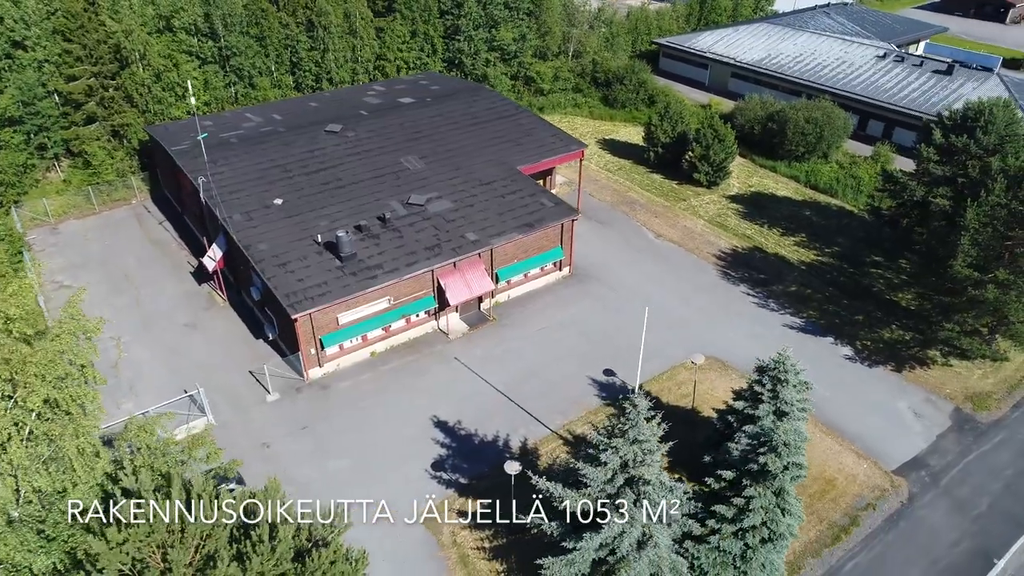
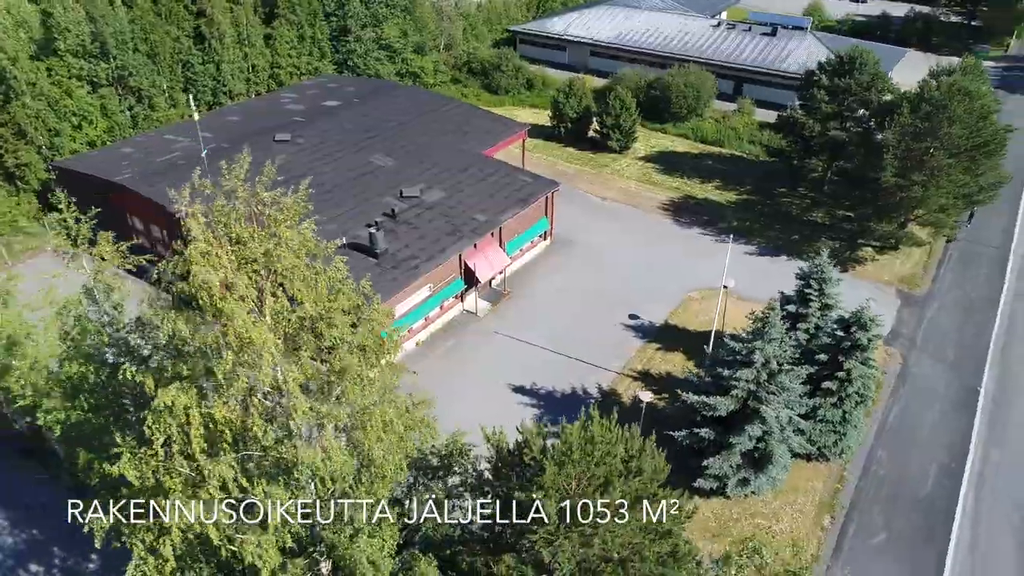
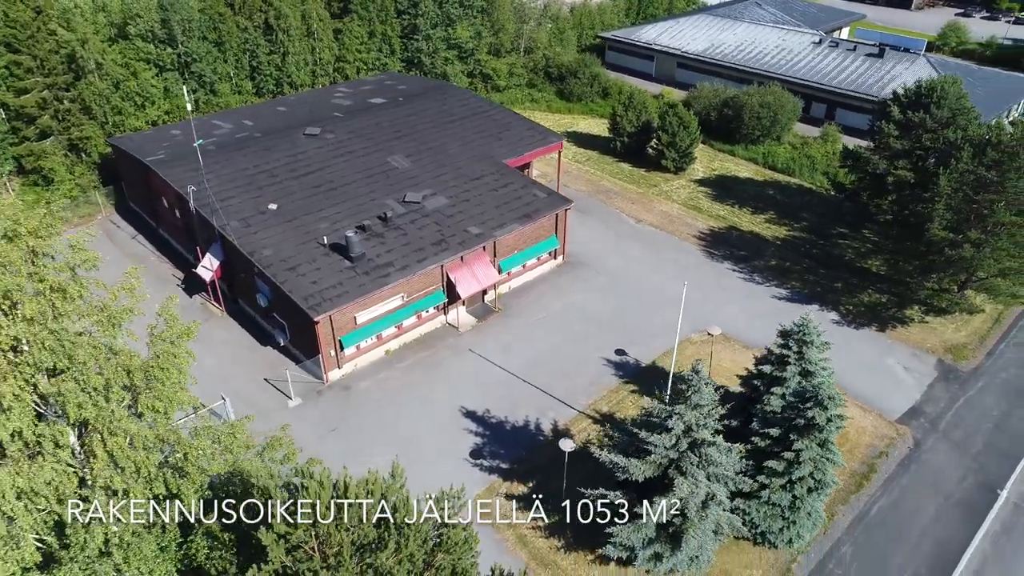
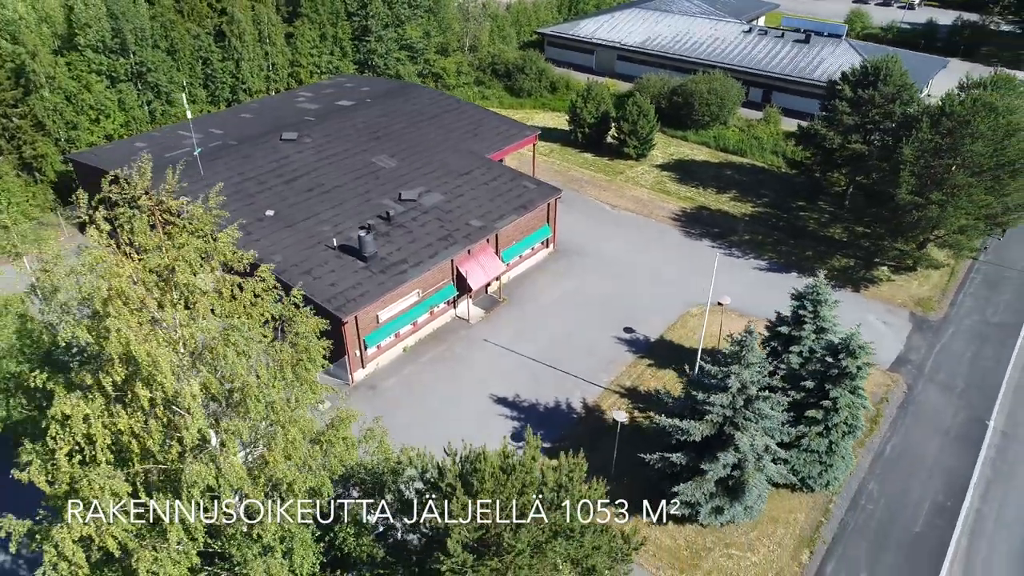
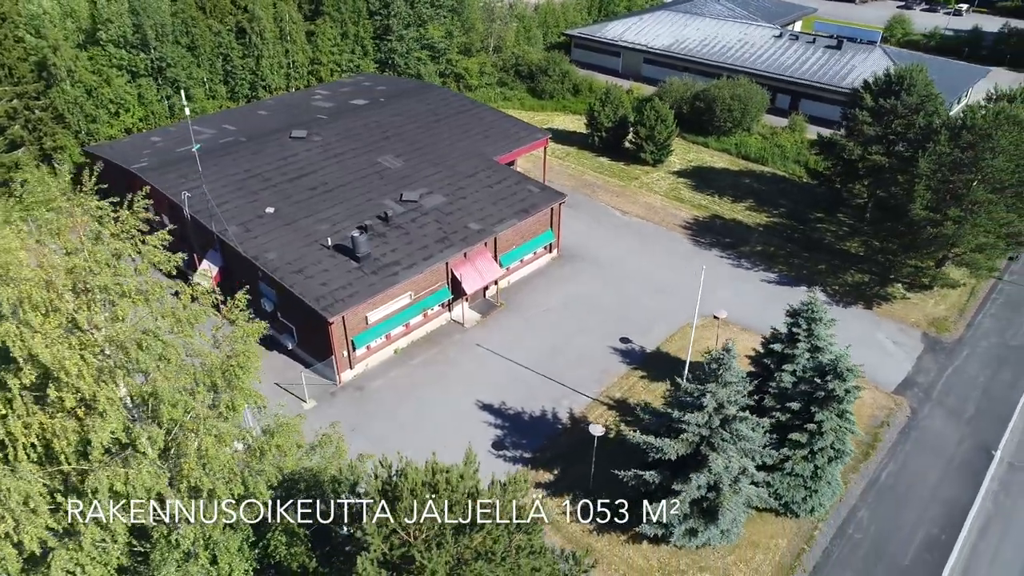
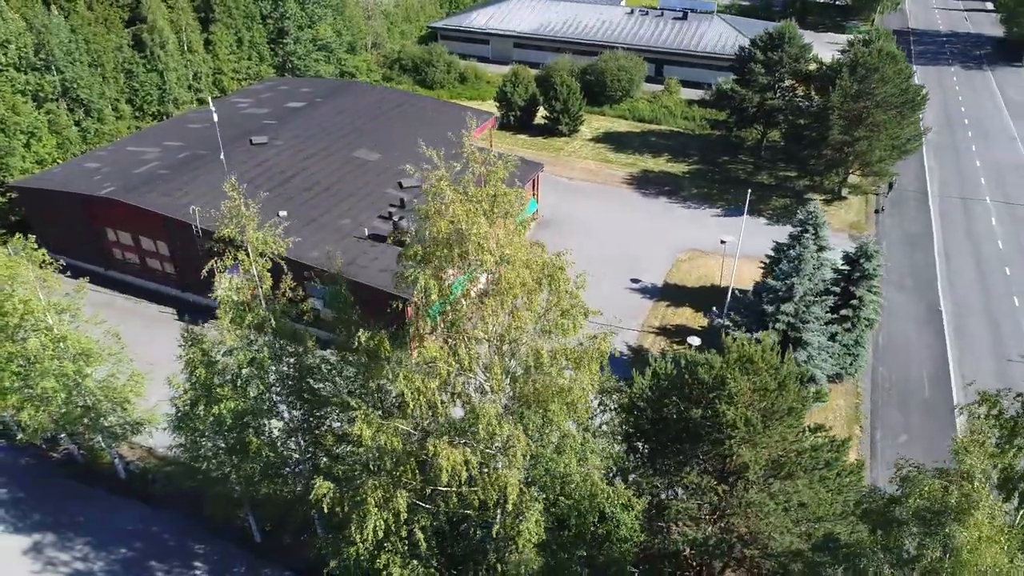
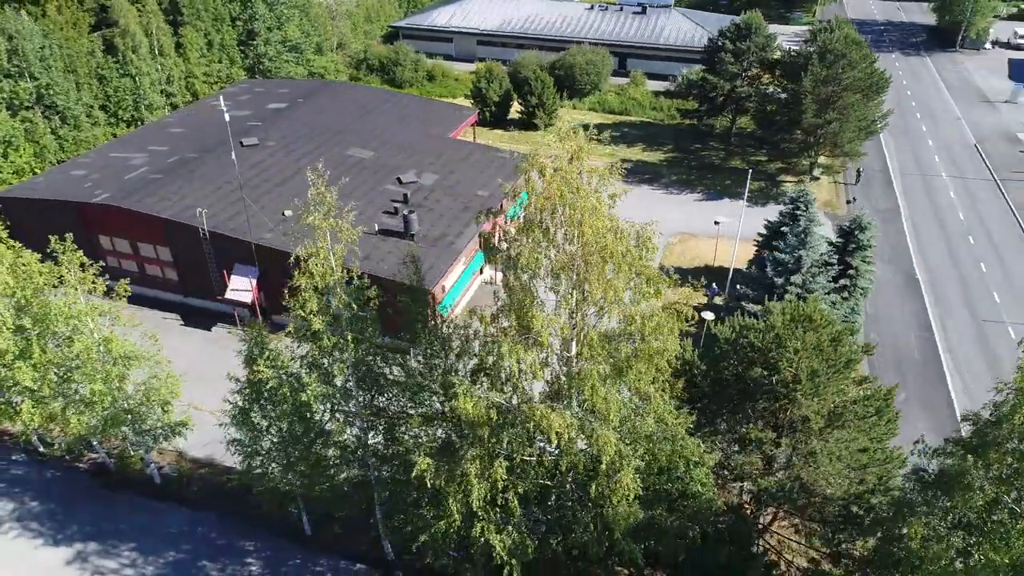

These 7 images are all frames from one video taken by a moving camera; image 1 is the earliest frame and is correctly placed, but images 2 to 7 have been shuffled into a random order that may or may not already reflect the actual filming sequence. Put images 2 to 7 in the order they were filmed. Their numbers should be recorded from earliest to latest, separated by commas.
3, 5, 4, 2, 6, 7
